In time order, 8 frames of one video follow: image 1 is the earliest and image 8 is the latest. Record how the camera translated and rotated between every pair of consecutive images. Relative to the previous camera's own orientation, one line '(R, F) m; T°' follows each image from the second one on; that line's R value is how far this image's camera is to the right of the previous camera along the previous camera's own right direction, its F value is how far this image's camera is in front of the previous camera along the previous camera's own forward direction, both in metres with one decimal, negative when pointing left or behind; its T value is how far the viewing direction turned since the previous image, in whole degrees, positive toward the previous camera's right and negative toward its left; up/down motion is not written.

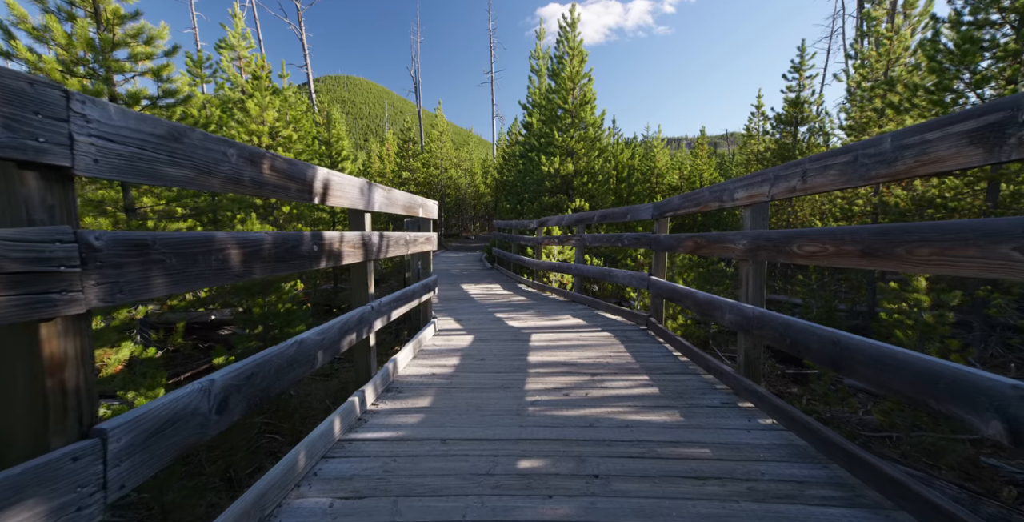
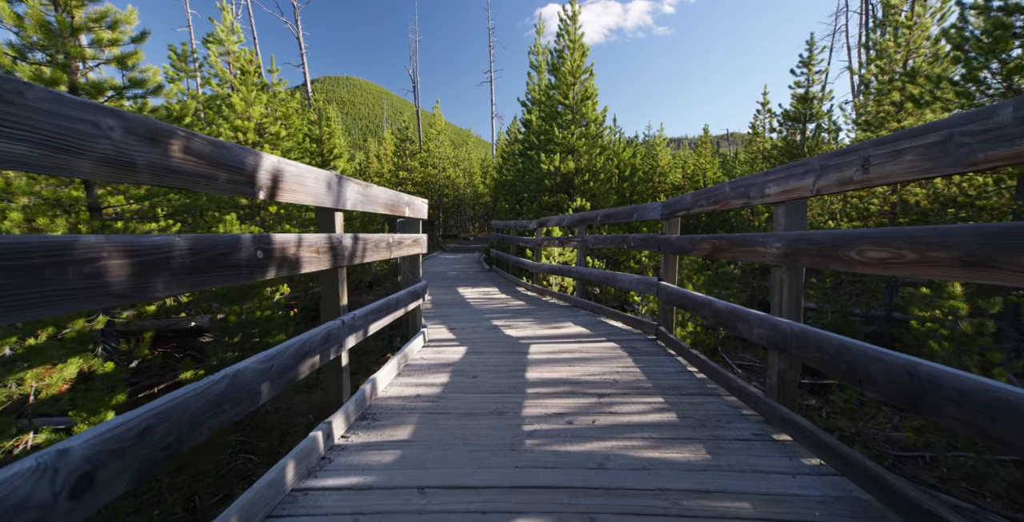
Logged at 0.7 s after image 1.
(0.0, +0.3) m; 0°
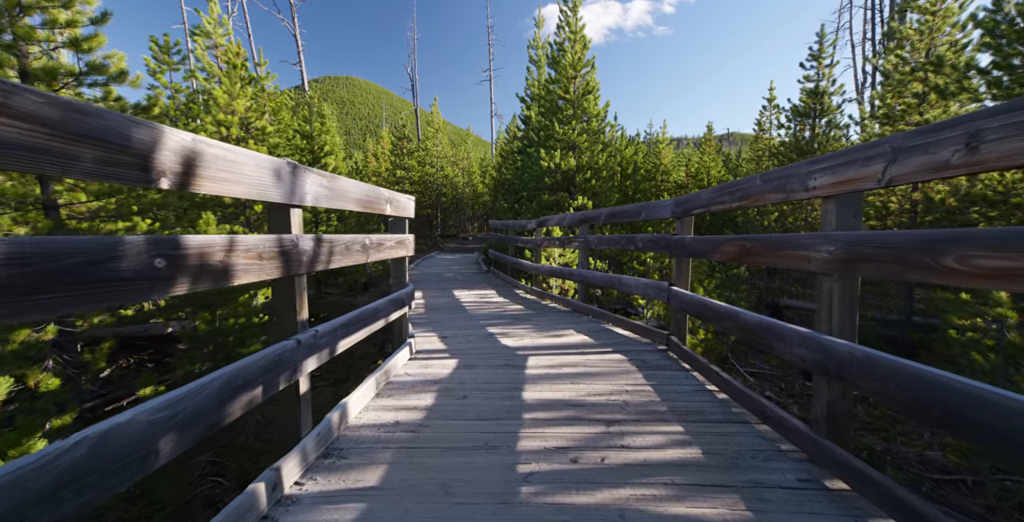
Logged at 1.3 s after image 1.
(0.0, +0.4) m; 0°
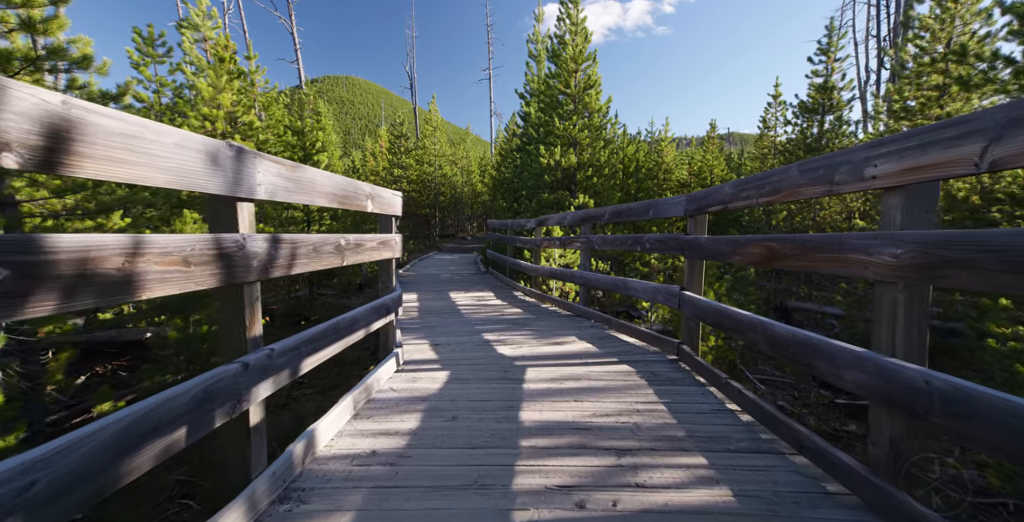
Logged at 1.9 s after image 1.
(0.0, +0.3) m; 0°
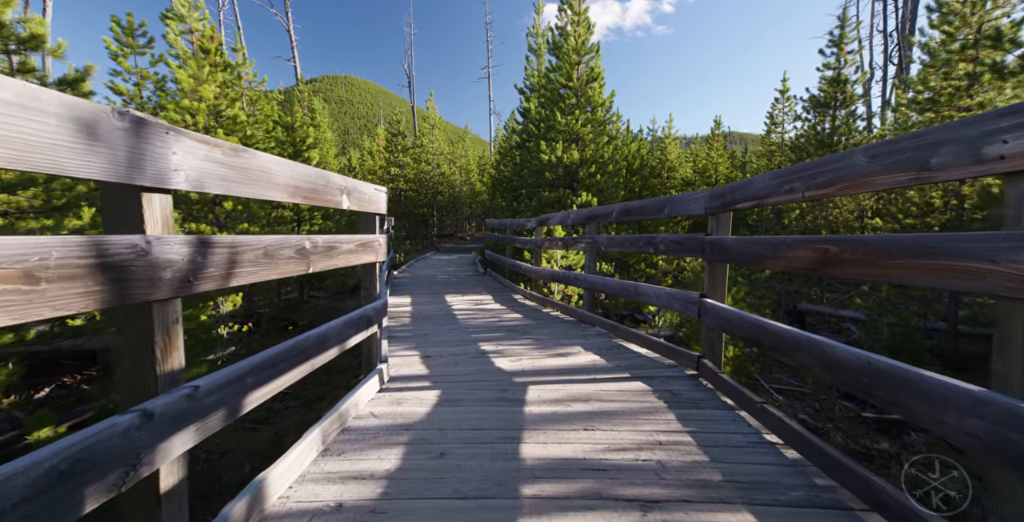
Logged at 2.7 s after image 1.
(0.0, +0.4) m; 0°
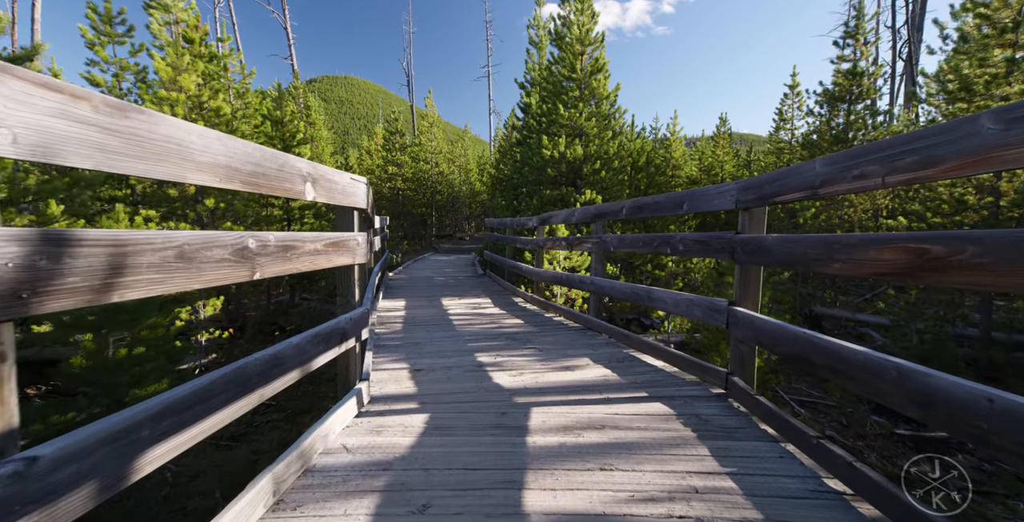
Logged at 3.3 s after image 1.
(0.0, +0.4) m; 0°
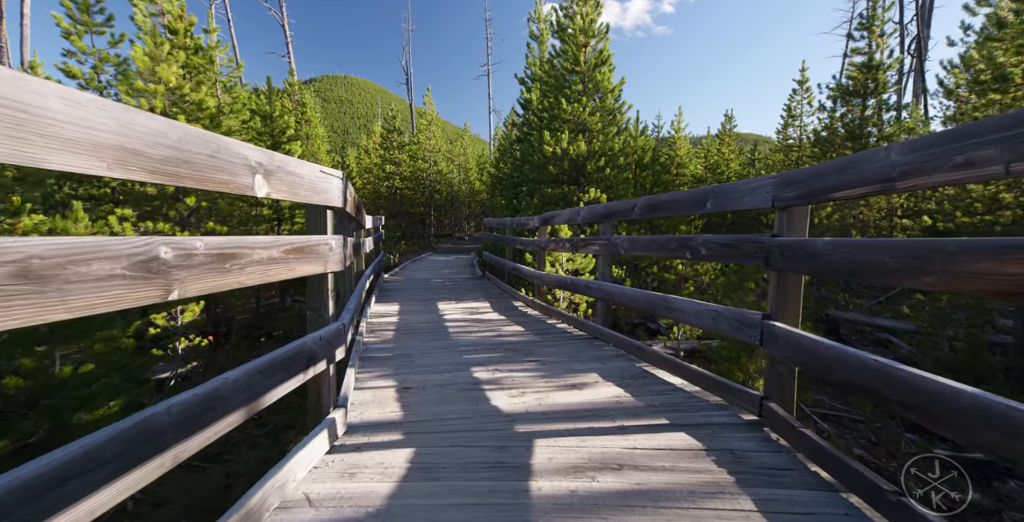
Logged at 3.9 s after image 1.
(0.0, +0.4) m; 0°
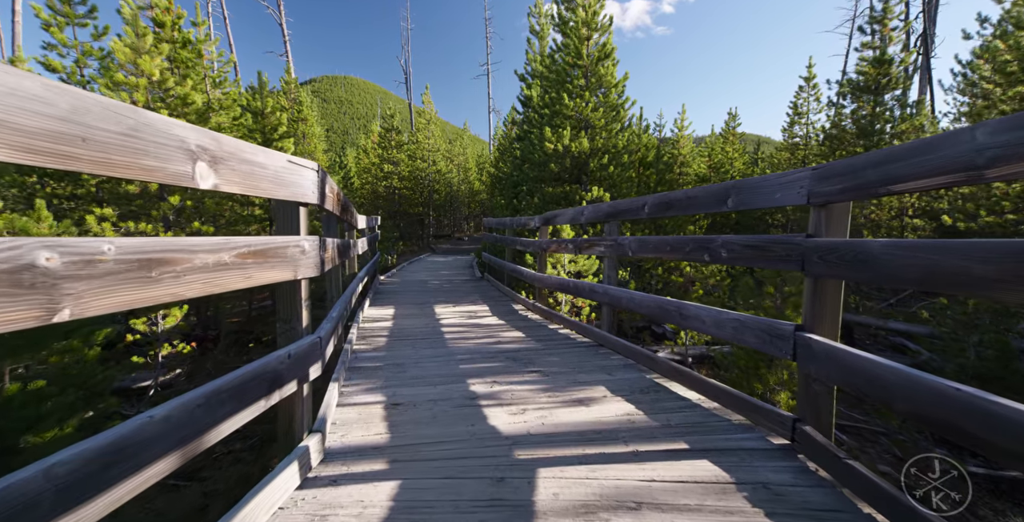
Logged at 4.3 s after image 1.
(0.0, +0.3) m; 0°
